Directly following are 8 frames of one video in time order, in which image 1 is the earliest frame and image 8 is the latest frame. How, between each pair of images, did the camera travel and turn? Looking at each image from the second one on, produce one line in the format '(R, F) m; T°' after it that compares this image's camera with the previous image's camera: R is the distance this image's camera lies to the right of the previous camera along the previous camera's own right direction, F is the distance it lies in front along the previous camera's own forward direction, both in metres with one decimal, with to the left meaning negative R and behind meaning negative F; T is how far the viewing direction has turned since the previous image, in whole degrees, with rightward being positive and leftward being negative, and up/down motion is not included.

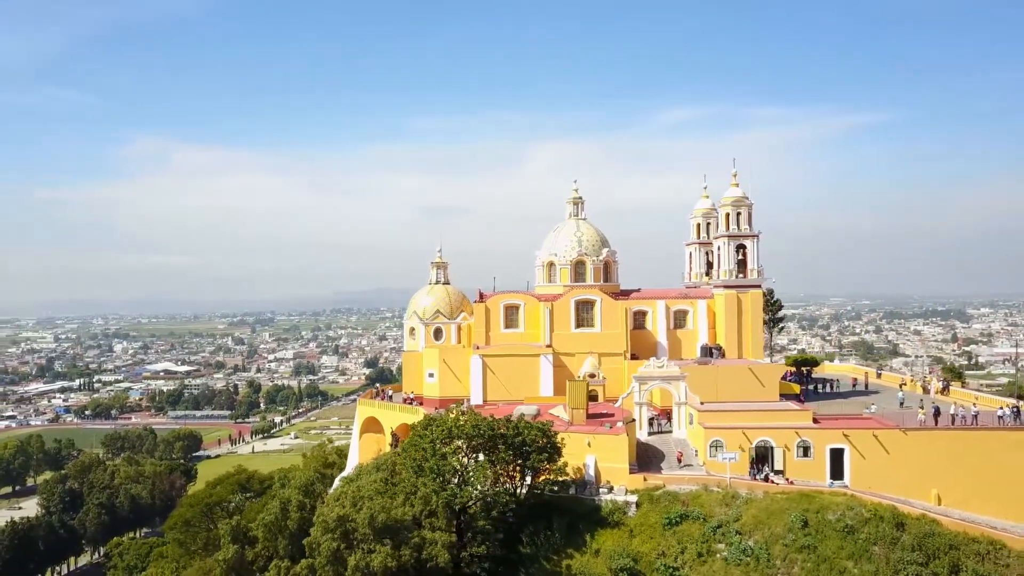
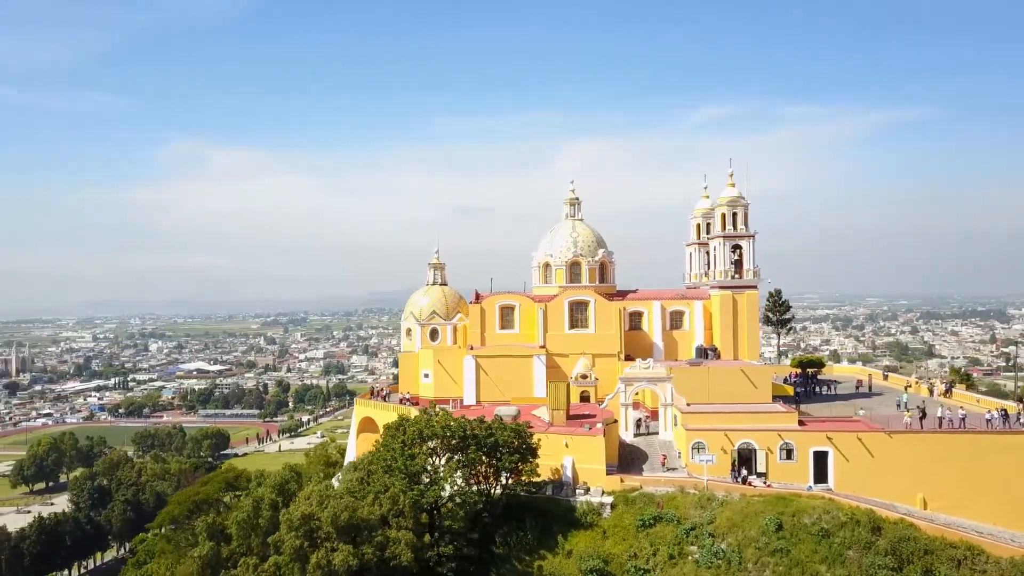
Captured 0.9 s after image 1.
(+1.1, 0.0) m; -2°
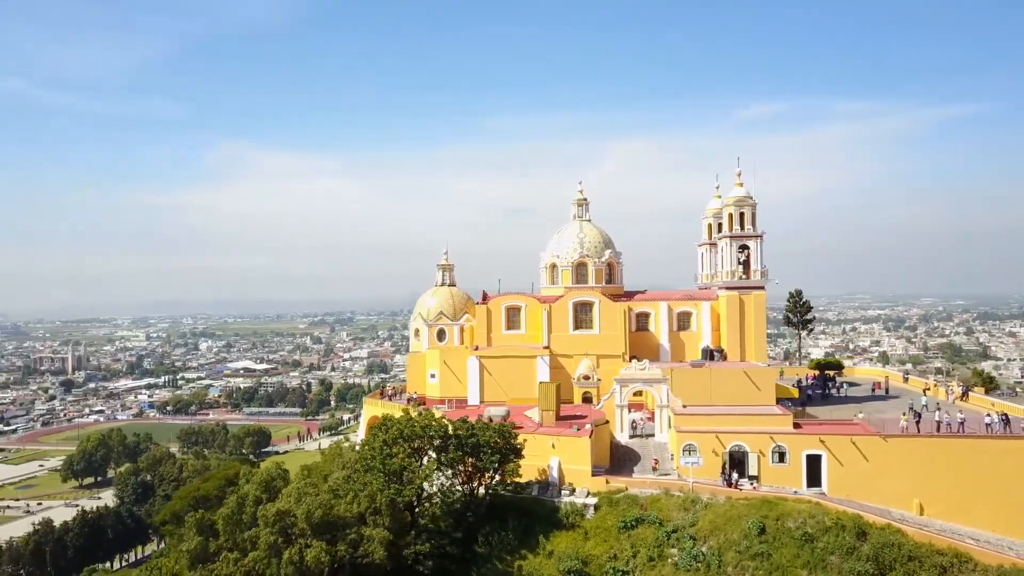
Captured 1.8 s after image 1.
(+1.2, -0.1) m; -3°
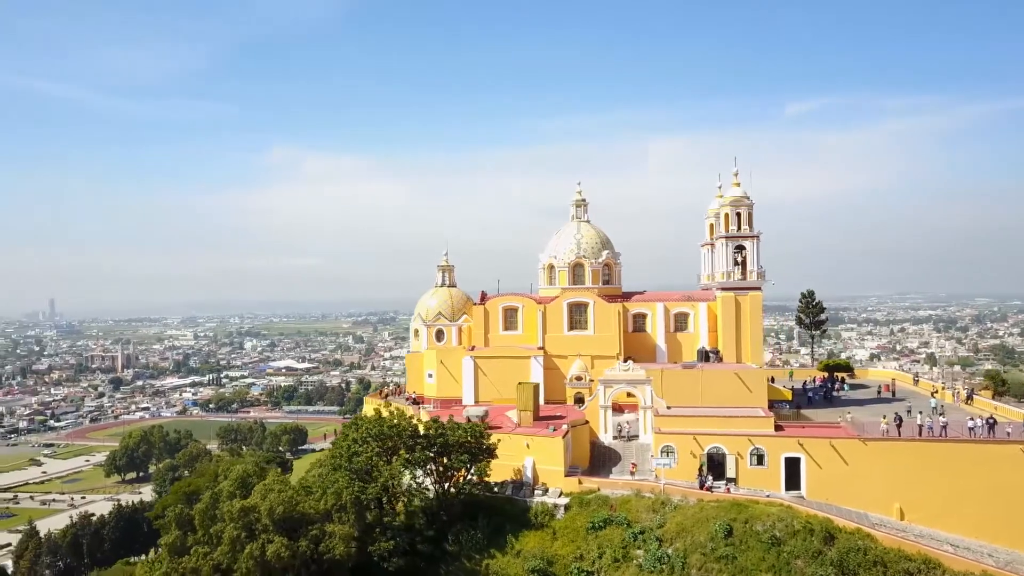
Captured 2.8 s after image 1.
(+1.4, -0.1) m; -3°
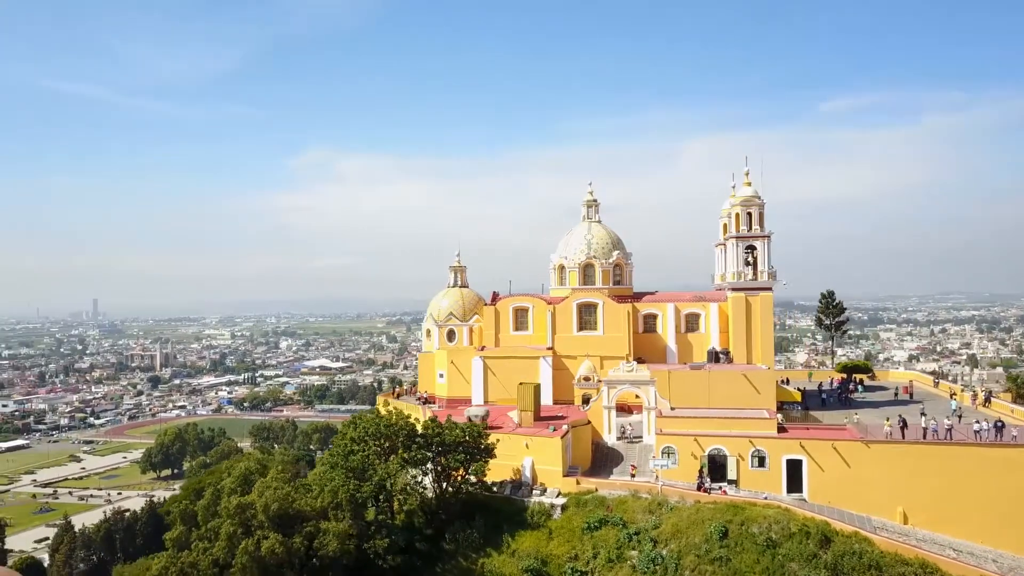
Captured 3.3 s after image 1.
(+0.7, -0.1) m; -2°
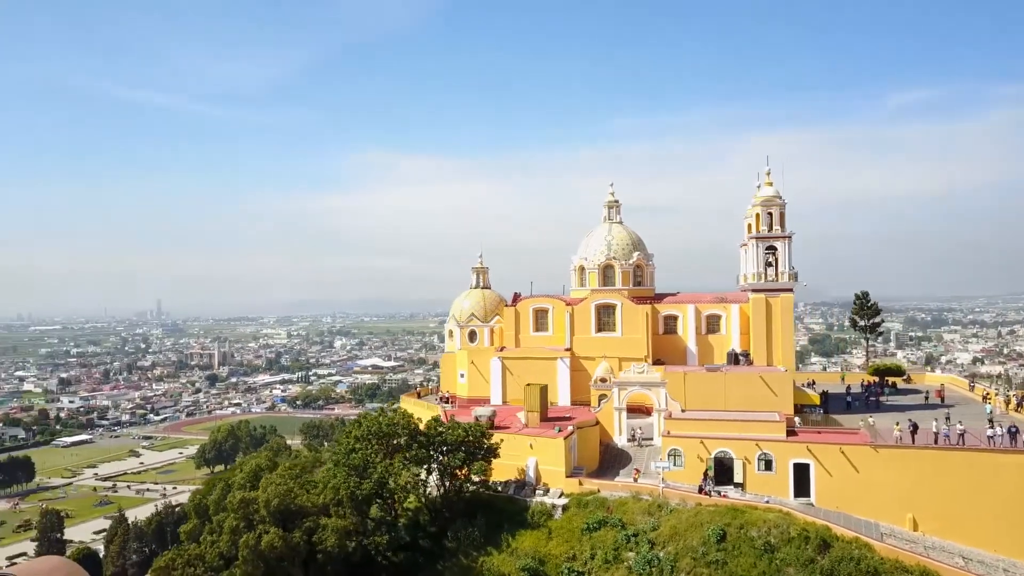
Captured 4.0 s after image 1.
(+1.0, -0.2) m; -4°
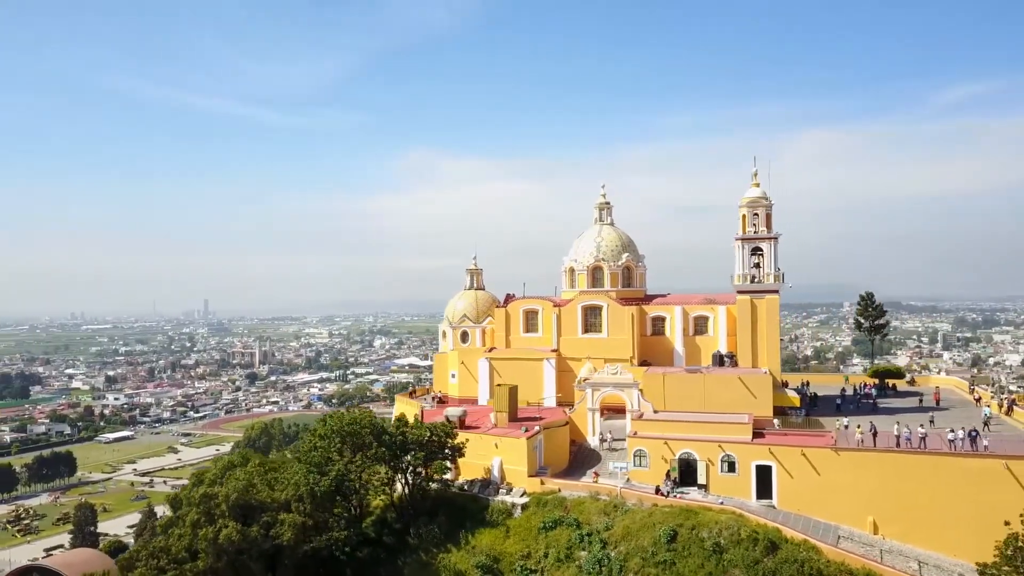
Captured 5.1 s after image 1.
(+1.6, -0.3) m; -3°
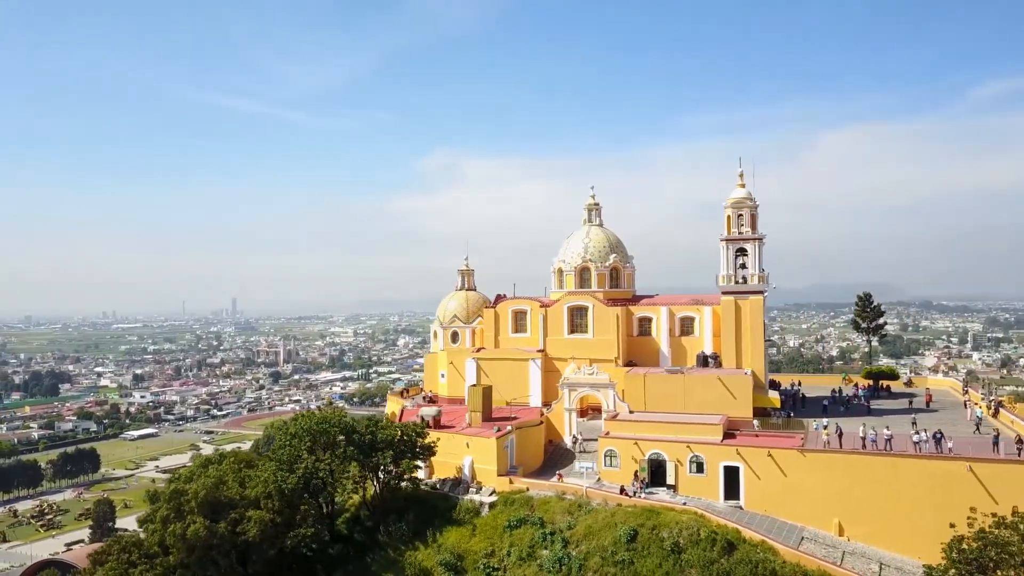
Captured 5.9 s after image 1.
(+1.2, -0.2) m; -2°
